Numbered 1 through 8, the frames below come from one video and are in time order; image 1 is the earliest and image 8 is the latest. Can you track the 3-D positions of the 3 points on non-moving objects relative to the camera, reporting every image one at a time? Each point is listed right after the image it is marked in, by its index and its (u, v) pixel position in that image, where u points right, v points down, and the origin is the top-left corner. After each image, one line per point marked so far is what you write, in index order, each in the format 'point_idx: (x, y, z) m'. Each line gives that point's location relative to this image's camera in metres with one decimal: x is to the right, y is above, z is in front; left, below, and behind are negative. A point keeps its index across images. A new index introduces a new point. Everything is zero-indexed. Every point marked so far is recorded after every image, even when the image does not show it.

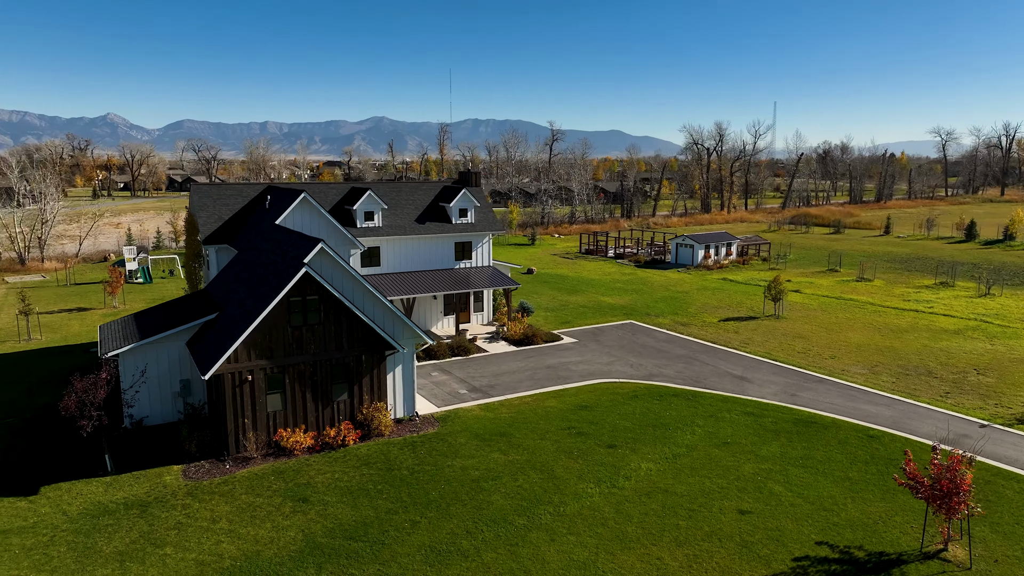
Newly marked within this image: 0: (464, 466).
0: (-1.3, -4.6, +18.2) m
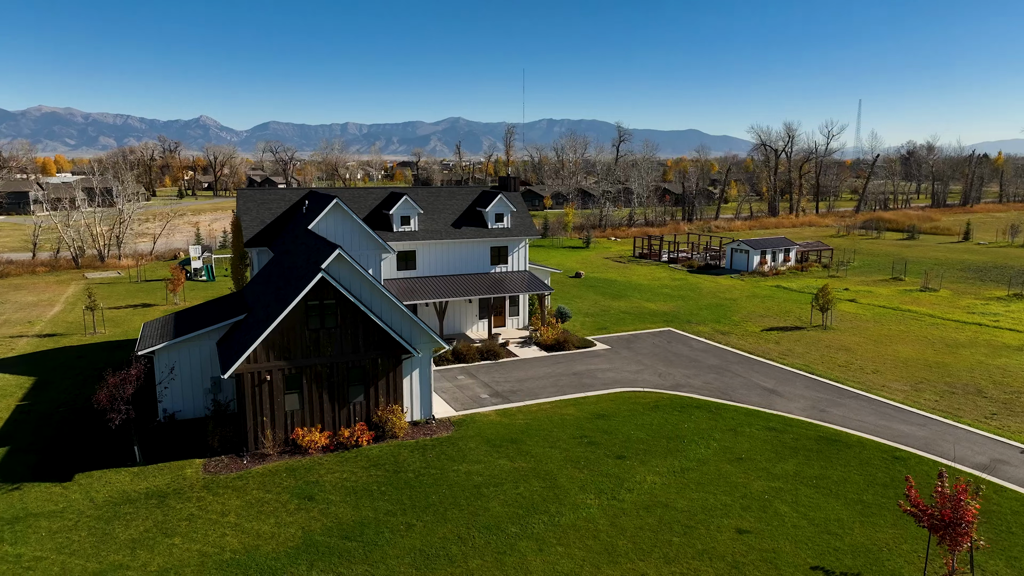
0: (-1.2, -4.8, +18.4) m
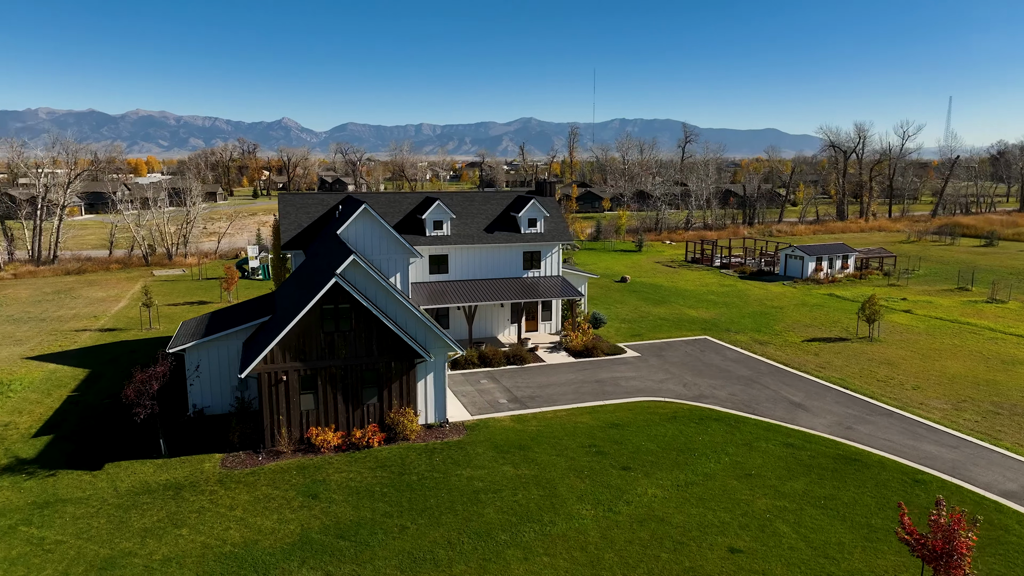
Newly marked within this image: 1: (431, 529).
0: (-1.1, -5.0, +18.7) m
1: (-1.9, -5.5, +16.2) m
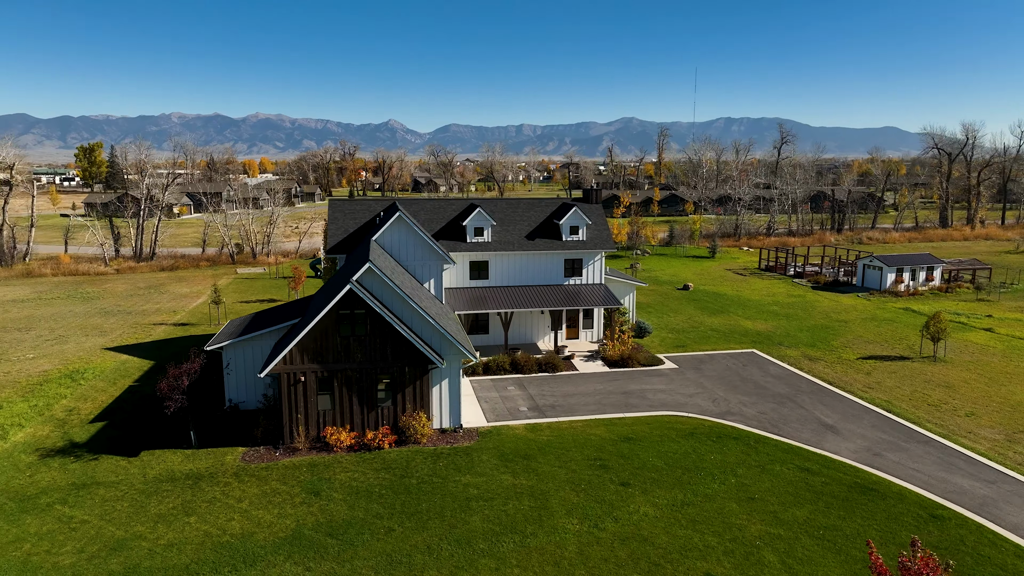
0: (-1.2, -5.2, +19.0) m
1: (-2.3, -5.7, +16.6) m
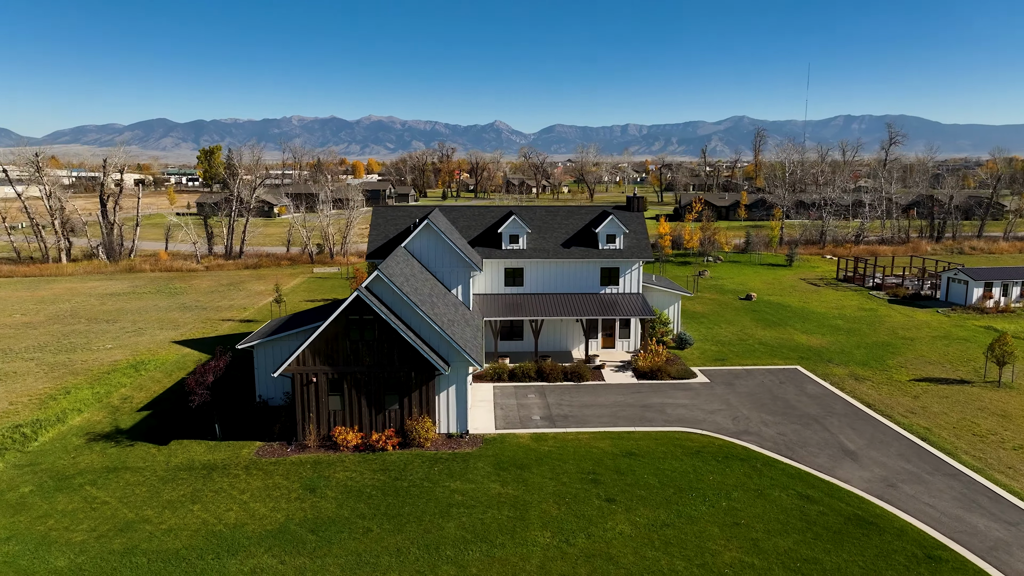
0: (-1.6, -5.5, +19.4) m
1: (-3.0, -6.0, +17.2) m
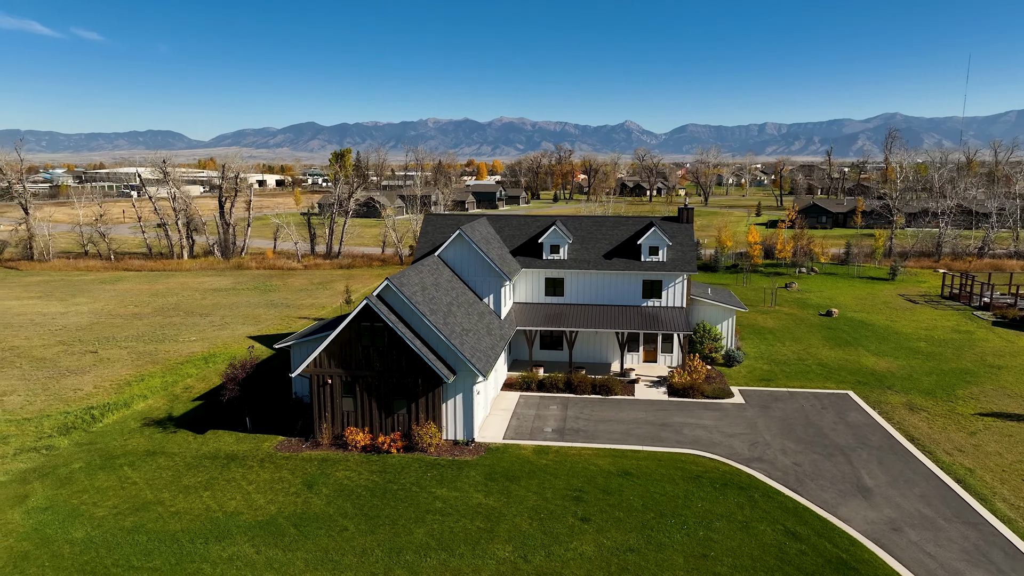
0: (-2.1, -5.9, +20.0) m
1: (-3.9, -6.3, +18.1) m
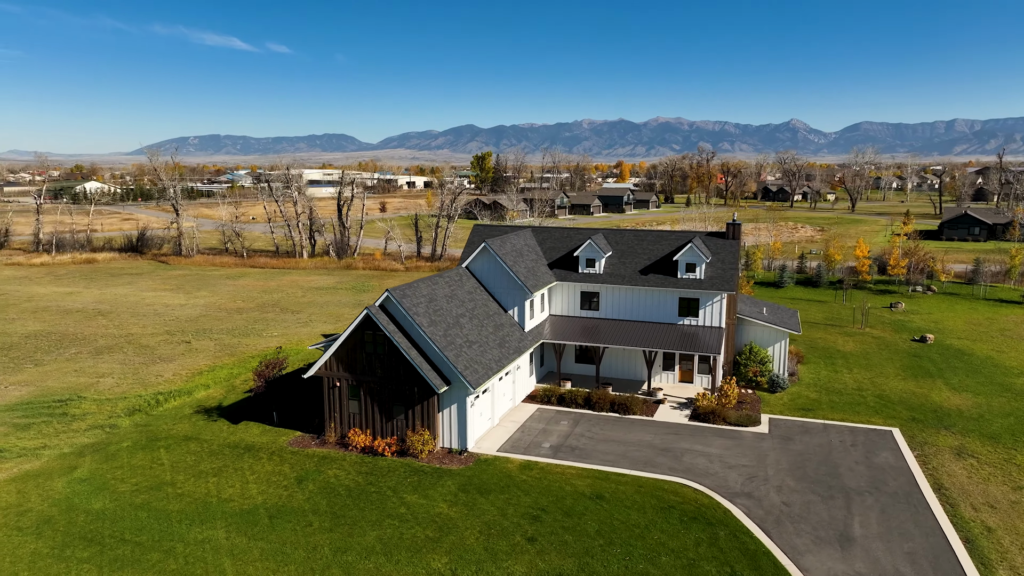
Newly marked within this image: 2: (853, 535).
0: (-3.1, -6.3, +20.9) m
1: (-5.3, -6.6, +19.4) m
2: (+9.1, -6.5, +18.8) m
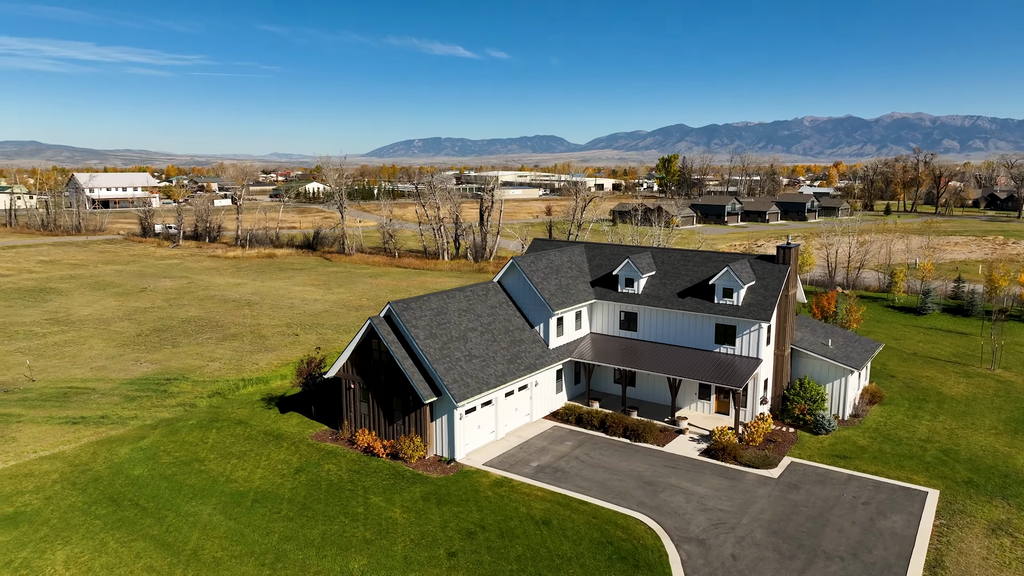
0: (-4.5, -6.8, +22.4) m
1: (-7.0, -7.0, +21.6) m
2: (+6.7, -7.6, +17.1) m
